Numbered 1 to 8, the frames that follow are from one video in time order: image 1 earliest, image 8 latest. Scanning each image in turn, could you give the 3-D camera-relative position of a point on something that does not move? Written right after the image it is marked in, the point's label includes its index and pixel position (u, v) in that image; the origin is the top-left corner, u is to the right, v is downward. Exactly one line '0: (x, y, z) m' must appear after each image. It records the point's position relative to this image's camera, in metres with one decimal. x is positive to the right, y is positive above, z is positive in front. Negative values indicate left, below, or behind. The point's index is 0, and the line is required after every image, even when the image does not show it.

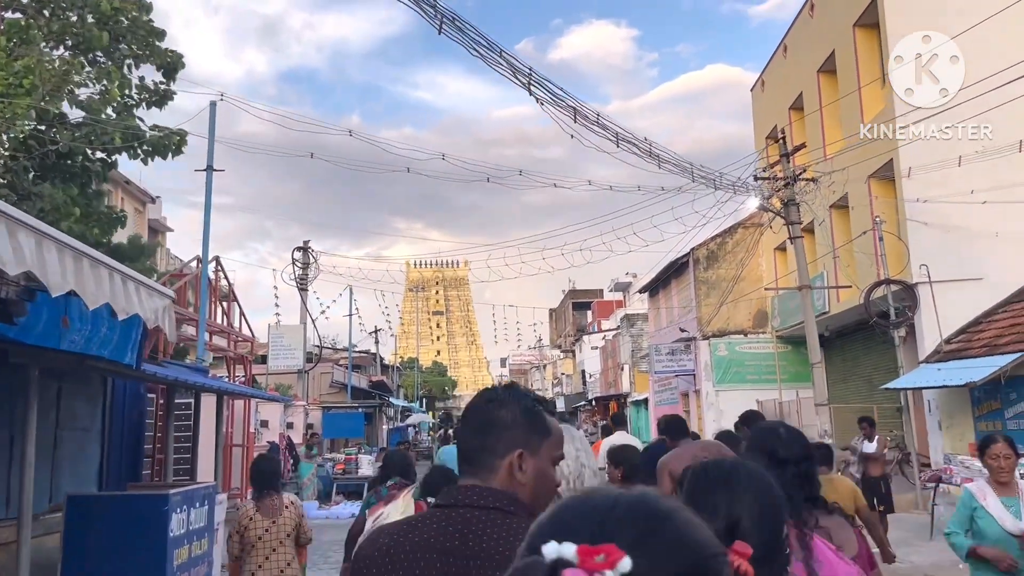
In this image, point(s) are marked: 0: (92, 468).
0: (-4.5, -1.9, +8.8) m
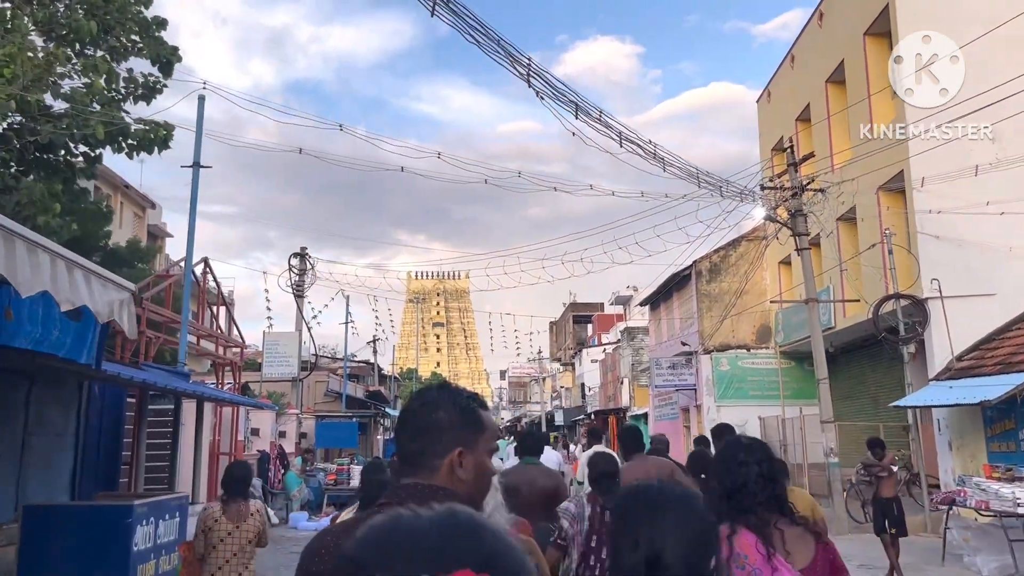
0: (-4.6, -1.9, +8.3) m
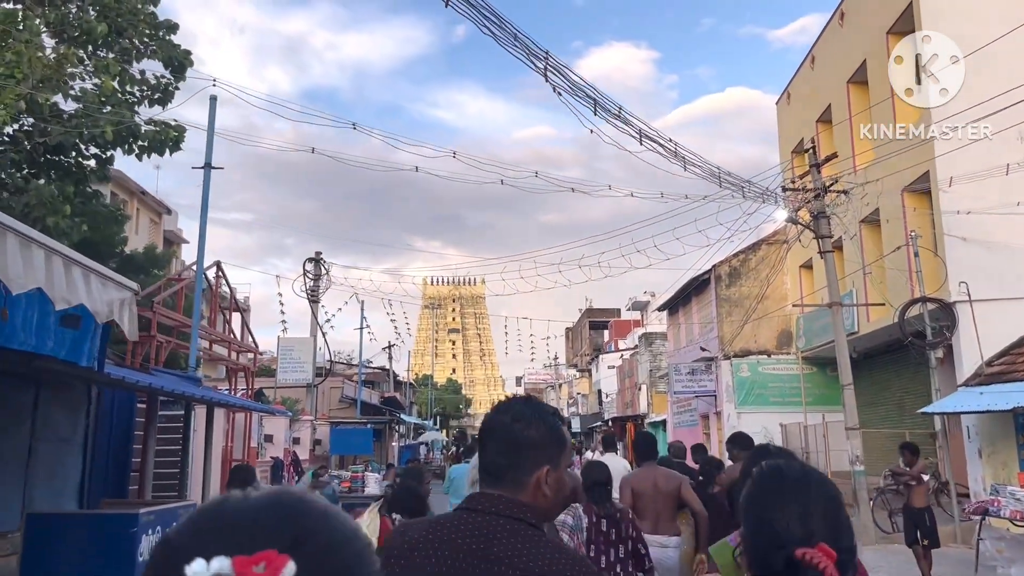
0: (-4.4, -1.9, +8.2) m
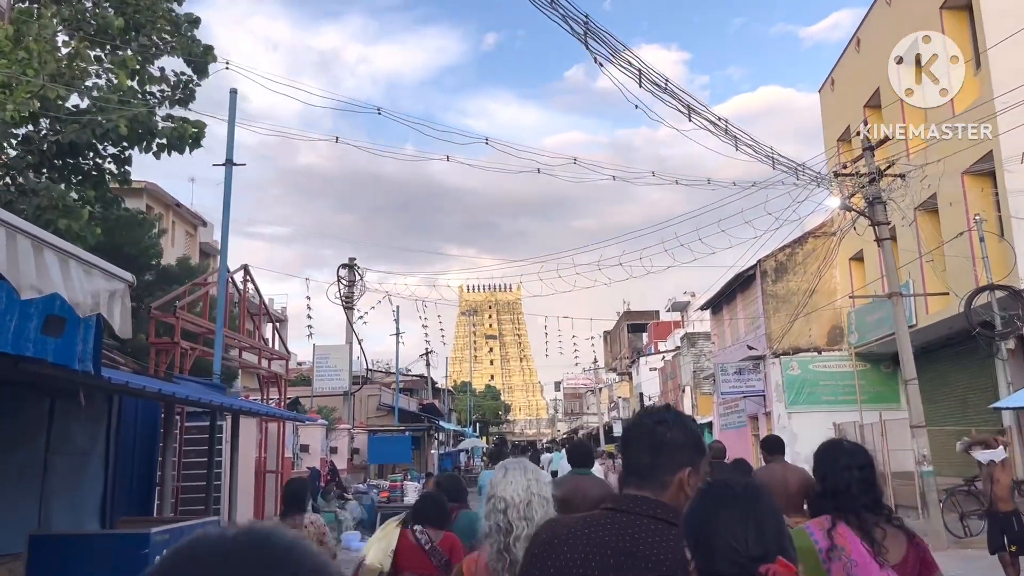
0: (-4.0, -2.0, +7.8) m
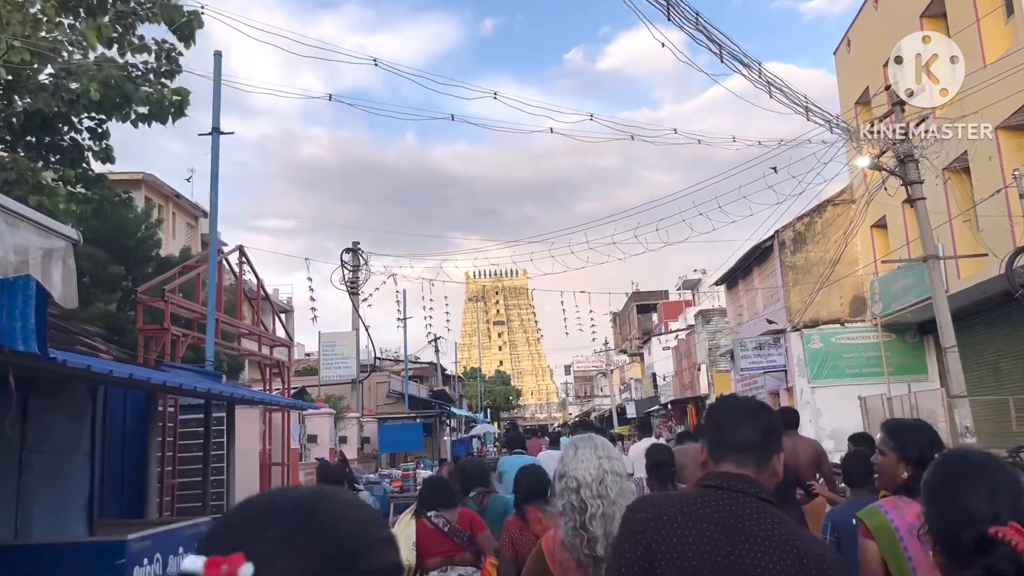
0: (-3.7, -1.8, +7.1) m
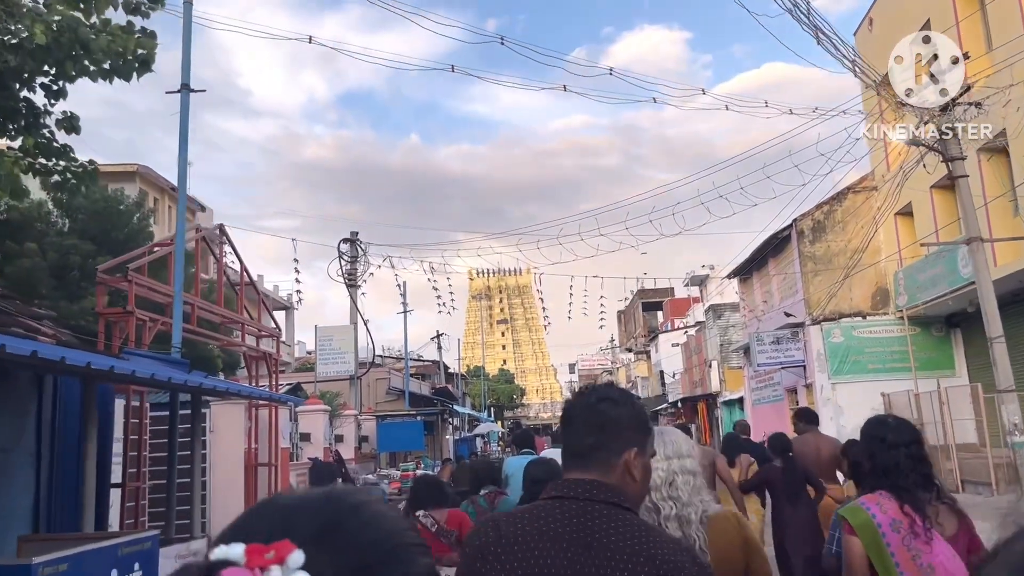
0: (-3.7, -1.6, +6.1) m
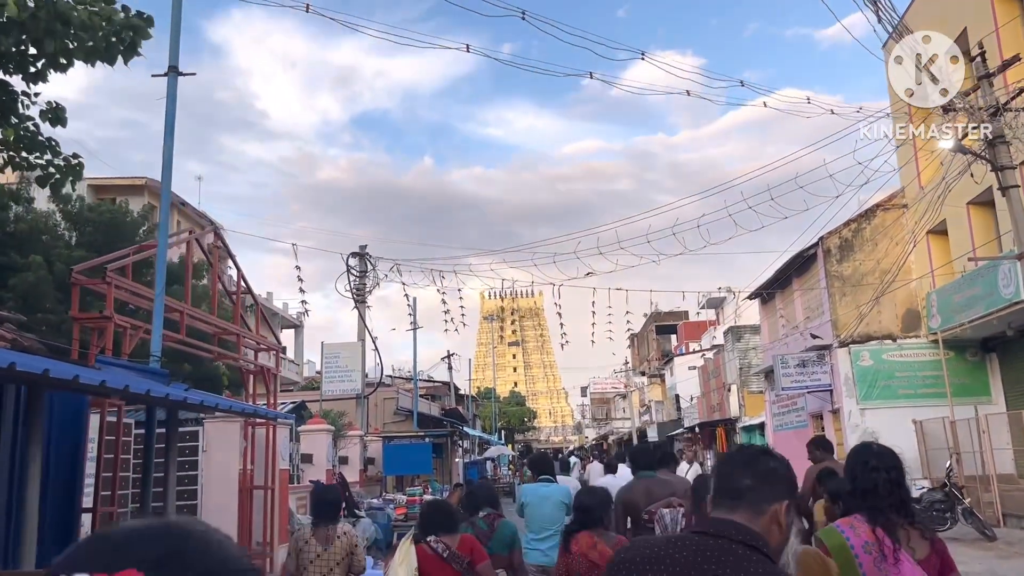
0: (-3.6, -1.6, +5.4) m
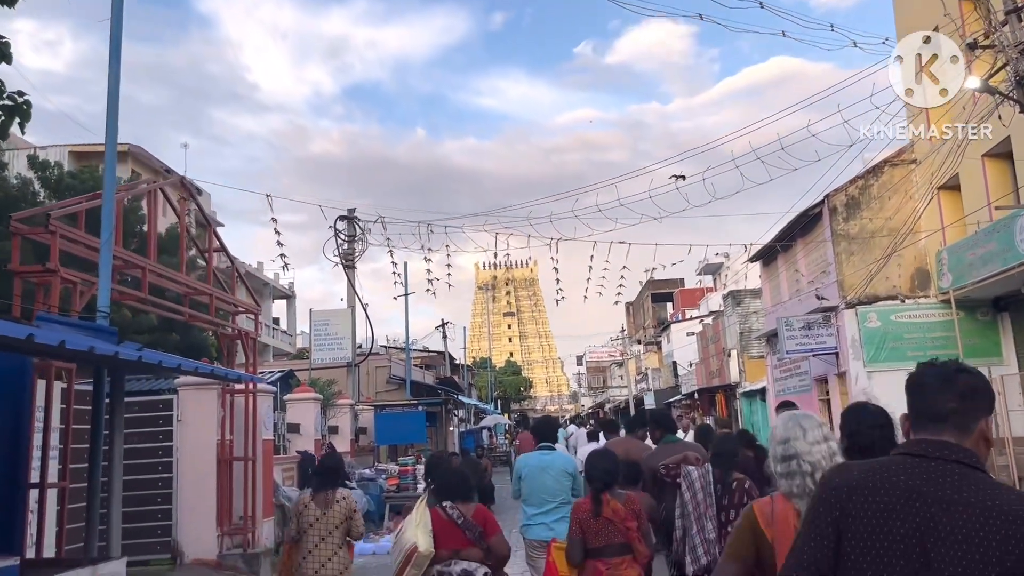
0: (-3.6, -1.3, +4.7) m
